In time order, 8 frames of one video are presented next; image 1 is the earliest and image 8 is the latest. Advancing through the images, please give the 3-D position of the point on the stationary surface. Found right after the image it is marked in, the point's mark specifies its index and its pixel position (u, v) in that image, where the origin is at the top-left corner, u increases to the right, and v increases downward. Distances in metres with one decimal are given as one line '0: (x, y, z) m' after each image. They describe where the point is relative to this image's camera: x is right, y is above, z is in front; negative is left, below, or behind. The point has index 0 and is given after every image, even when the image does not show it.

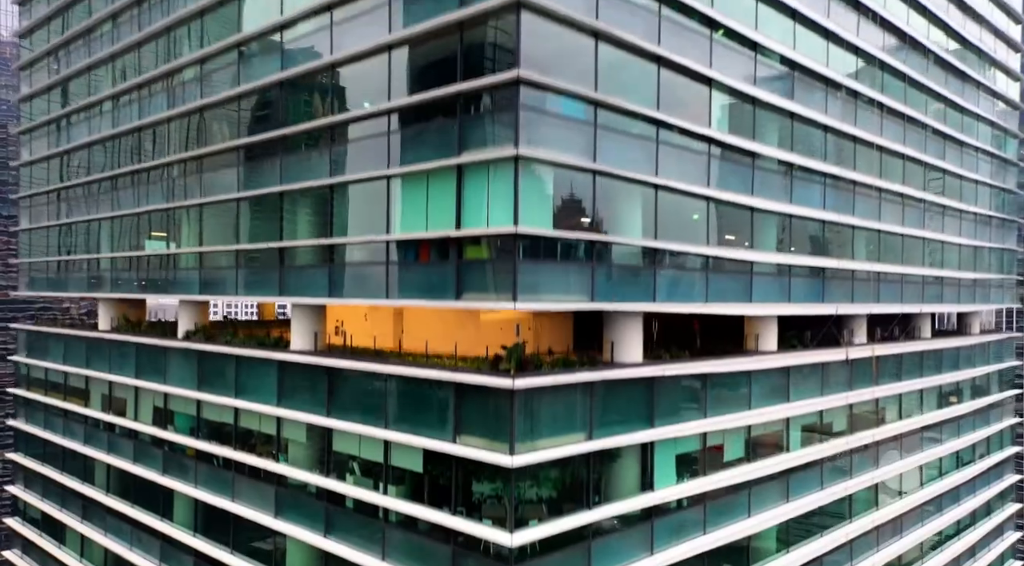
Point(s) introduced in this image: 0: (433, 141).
0: (-1.8, +3.1, +18.6) m
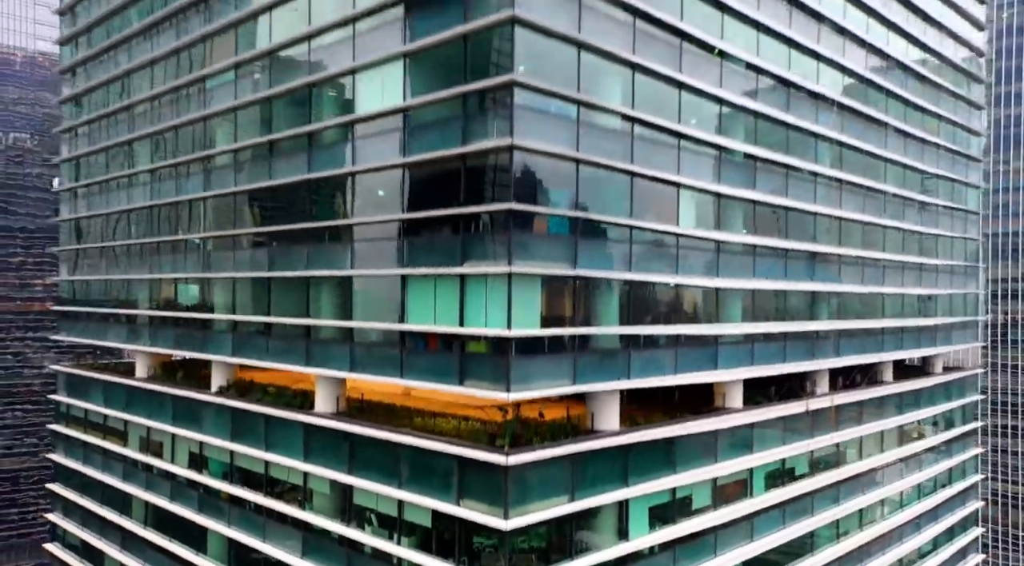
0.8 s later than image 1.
0: (-2.0, +0.9, +22.0) m
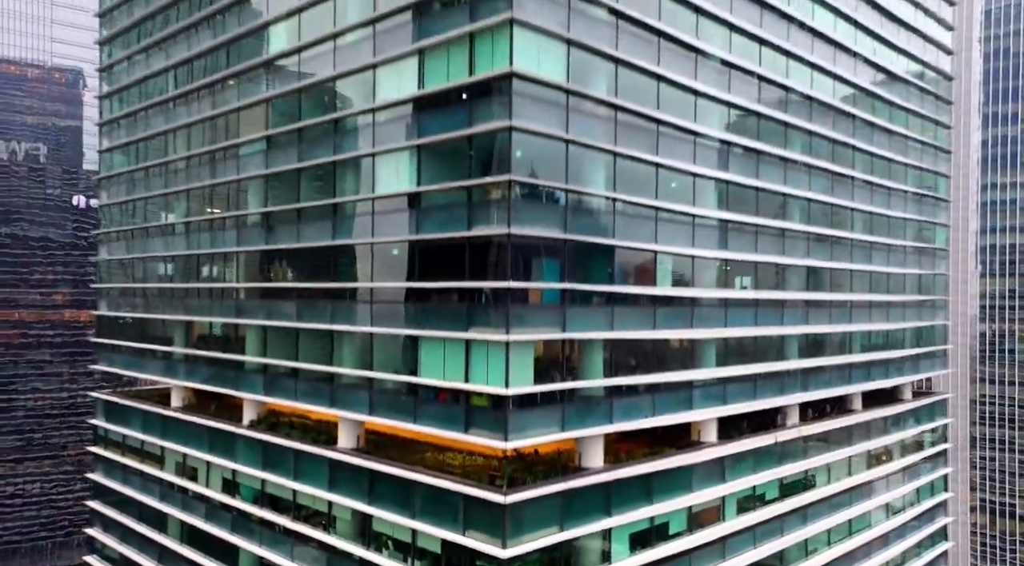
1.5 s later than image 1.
0: (-2.0, -1.0, +25.6) m
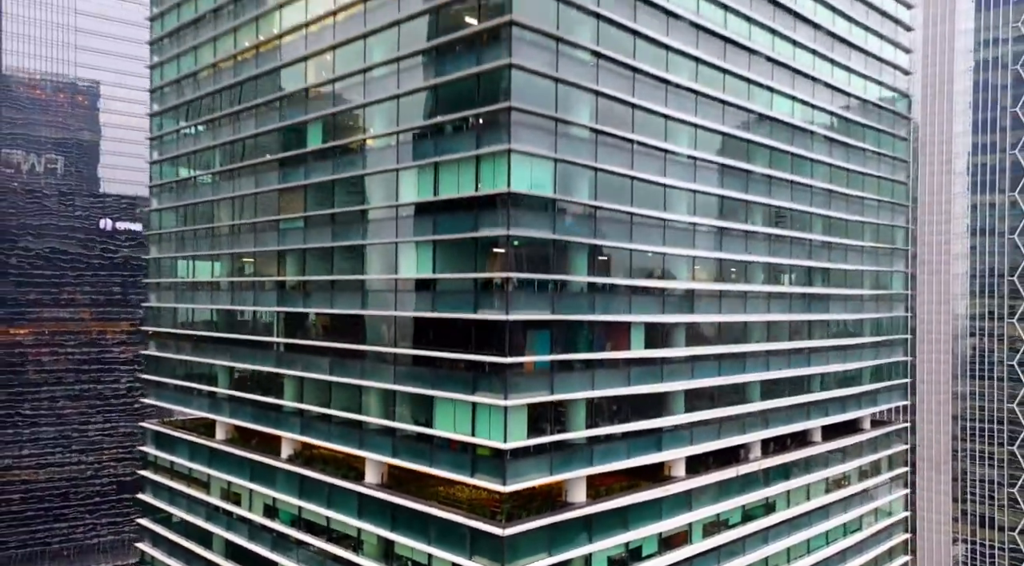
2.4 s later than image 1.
0: (-2.1, -3.8, +31.5) m
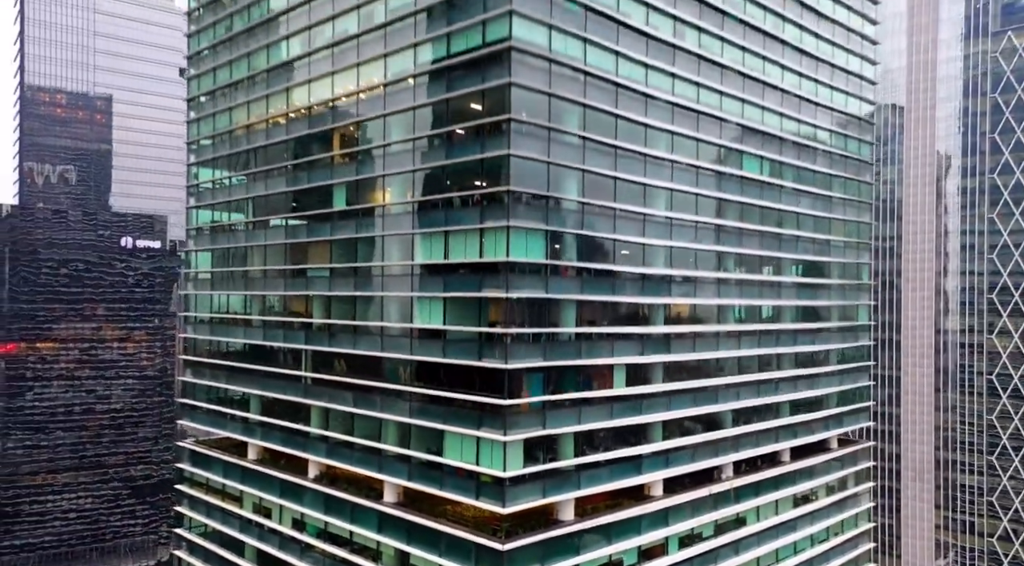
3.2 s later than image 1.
0: (-2.2, -6.1, +36.9) m
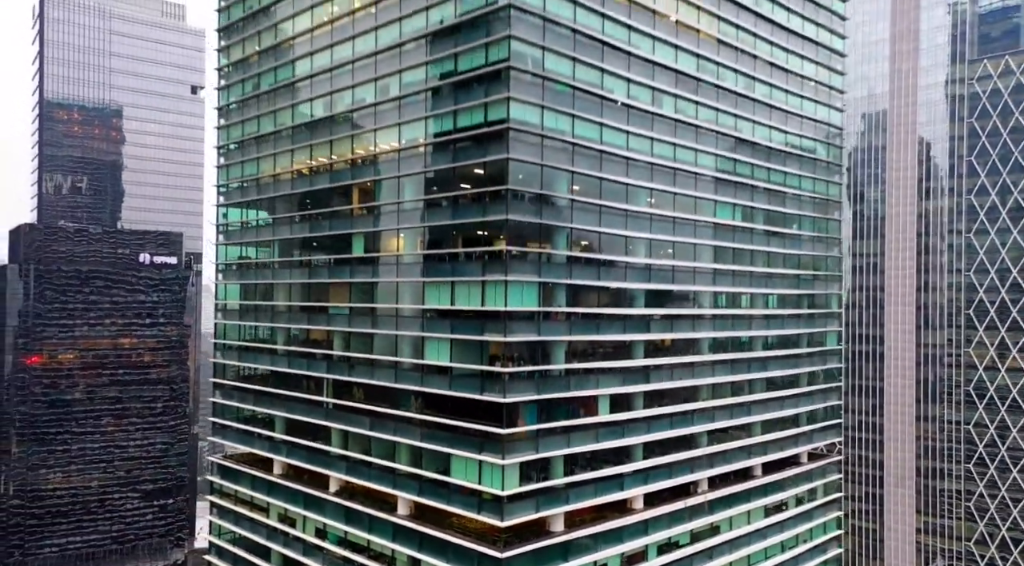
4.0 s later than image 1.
0: (-2.3, -8.3, +42.7) m
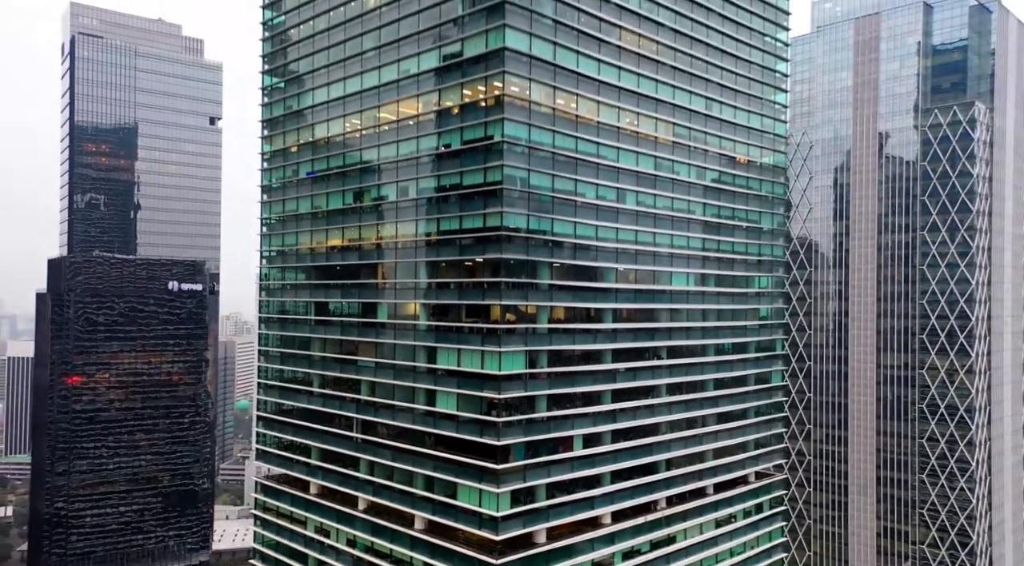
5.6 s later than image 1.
0: (-2.8, -12.8, +54.8) m
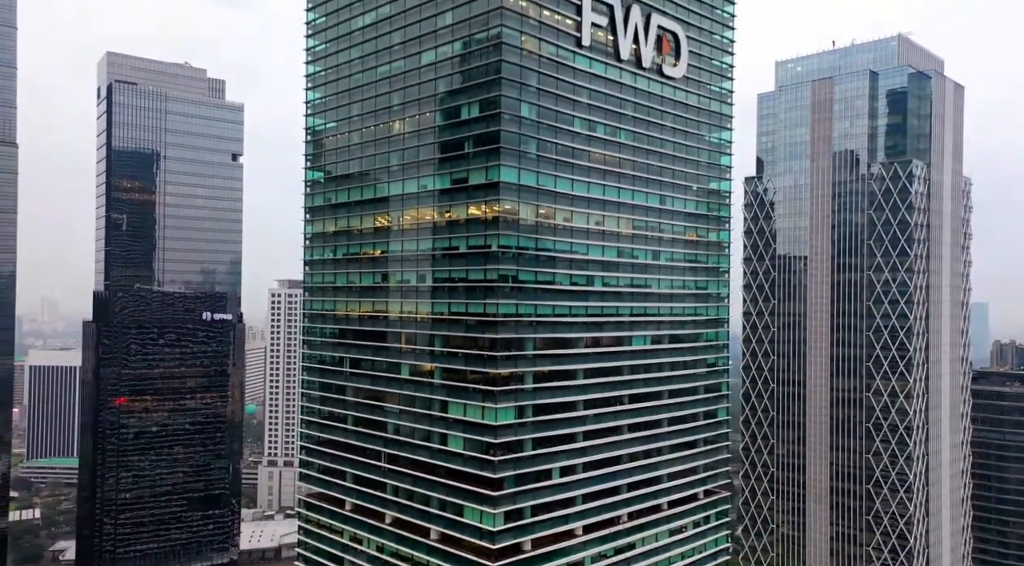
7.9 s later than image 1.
0: (-3.4, -19.1, +72.3) m
